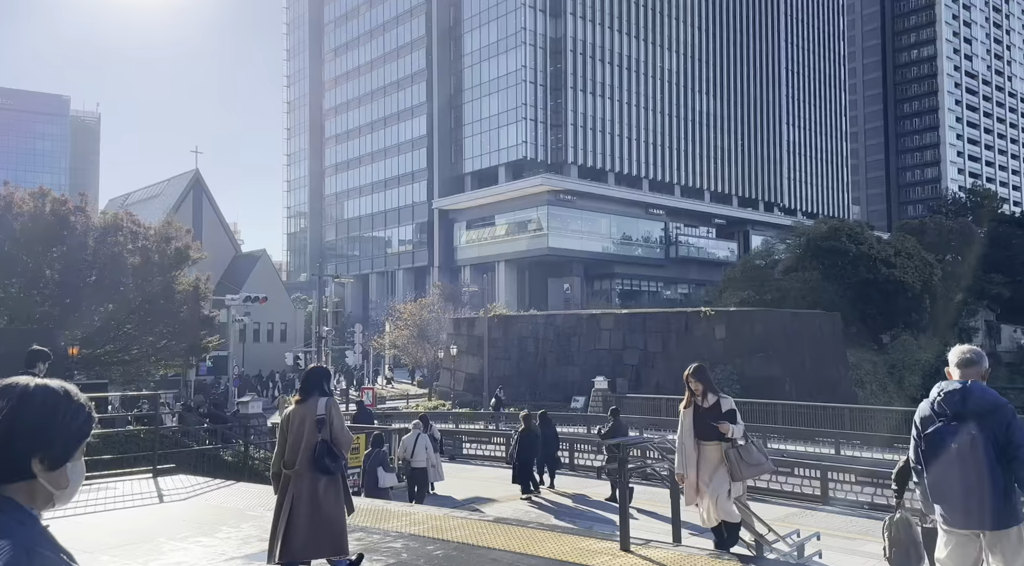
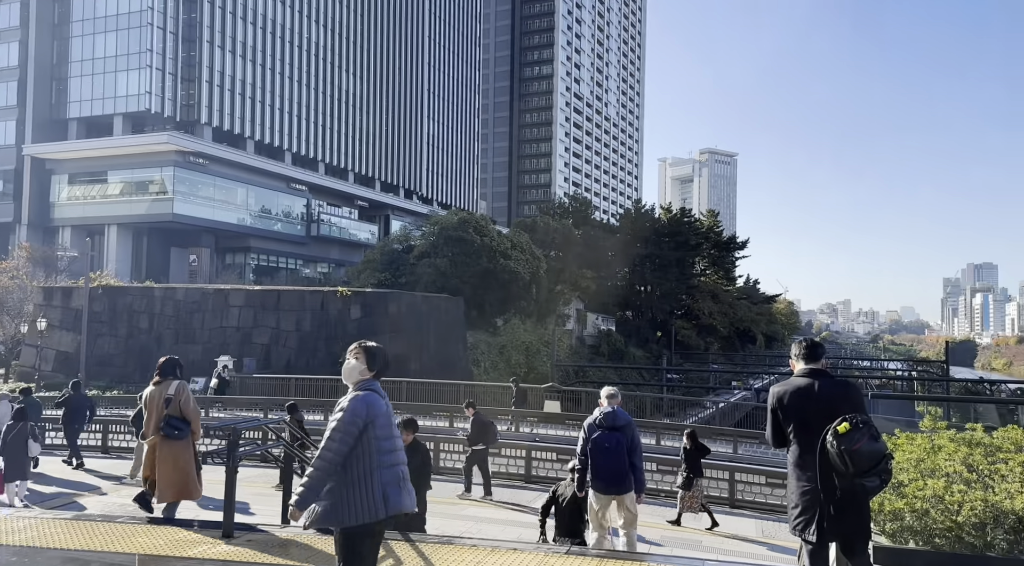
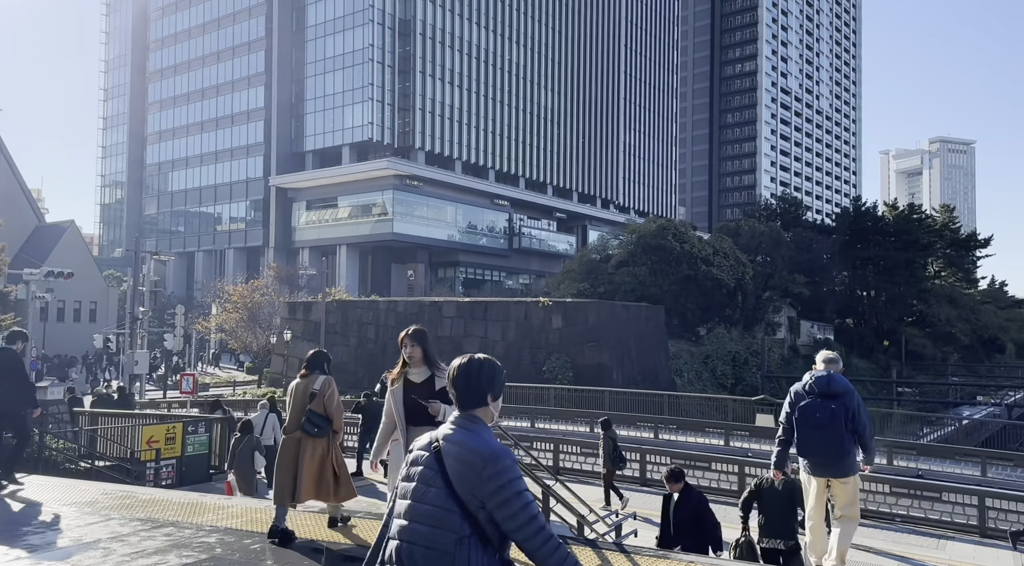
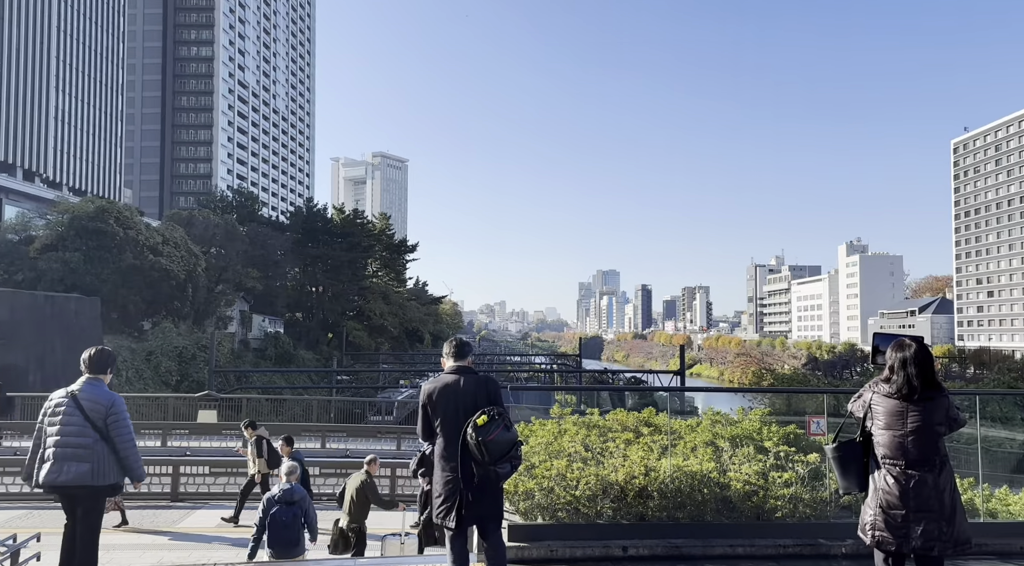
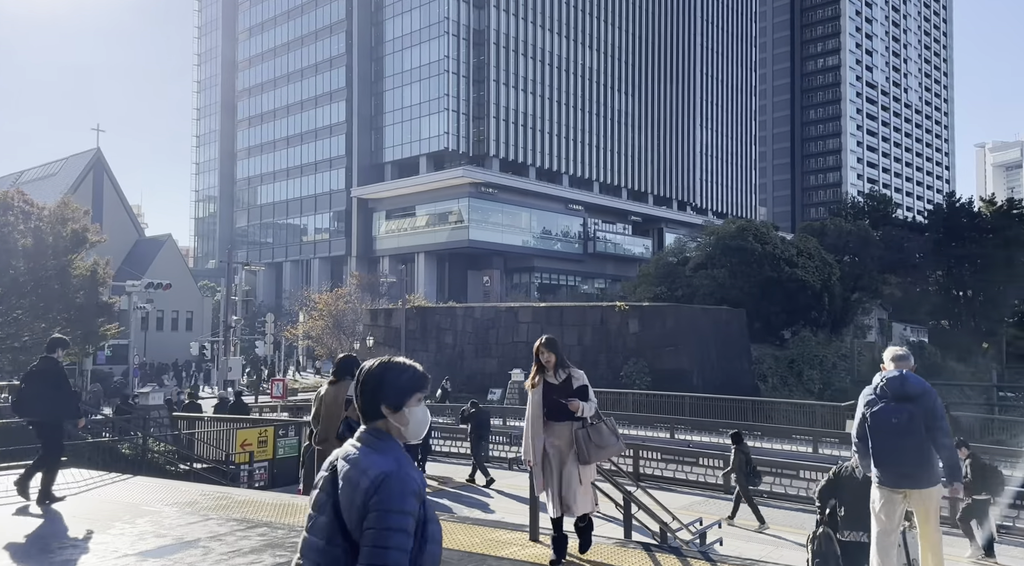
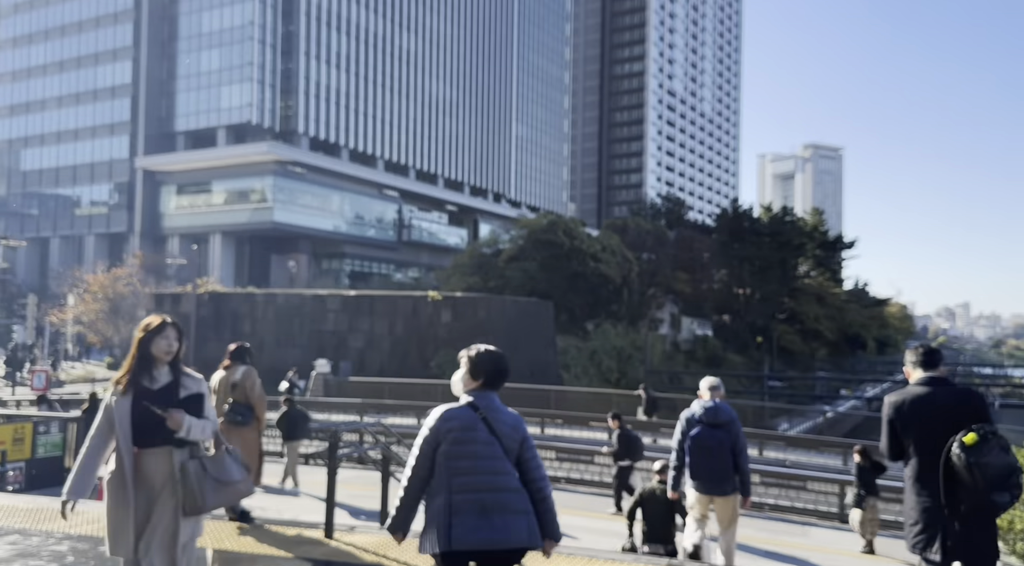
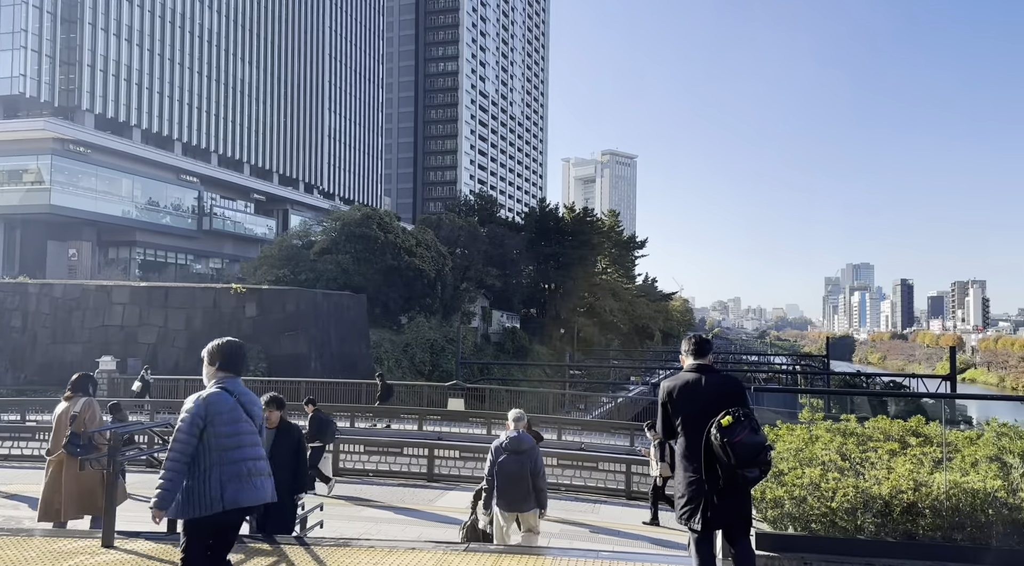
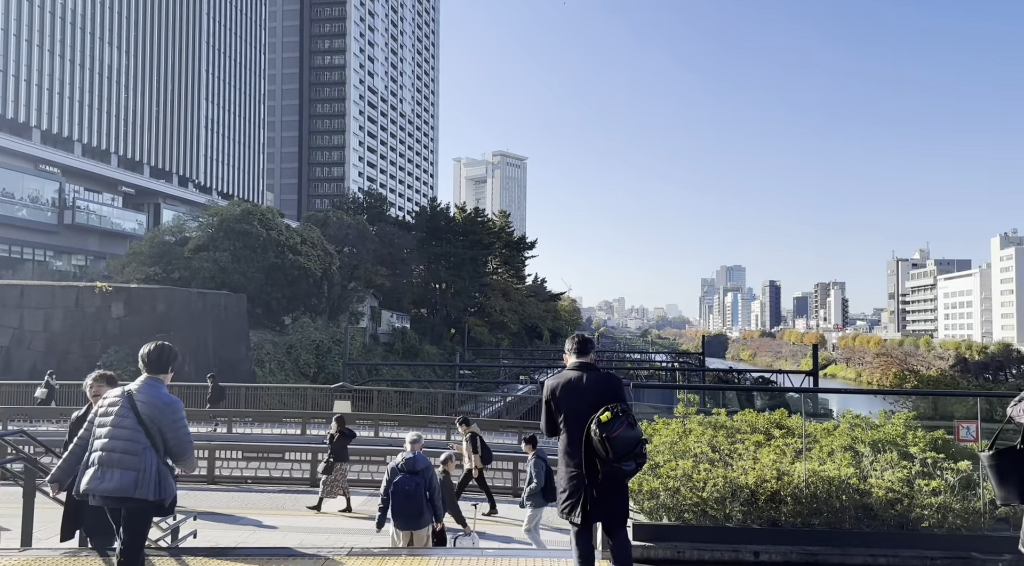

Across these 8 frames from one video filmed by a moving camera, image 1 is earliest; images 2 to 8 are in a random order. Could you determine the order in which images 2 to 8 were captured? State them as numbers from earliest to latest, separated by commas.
5, 3, 6, 2, 7, 8, 4
